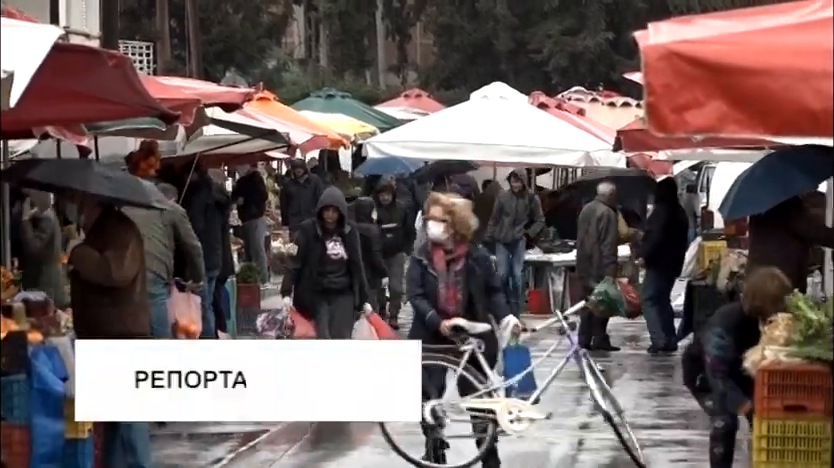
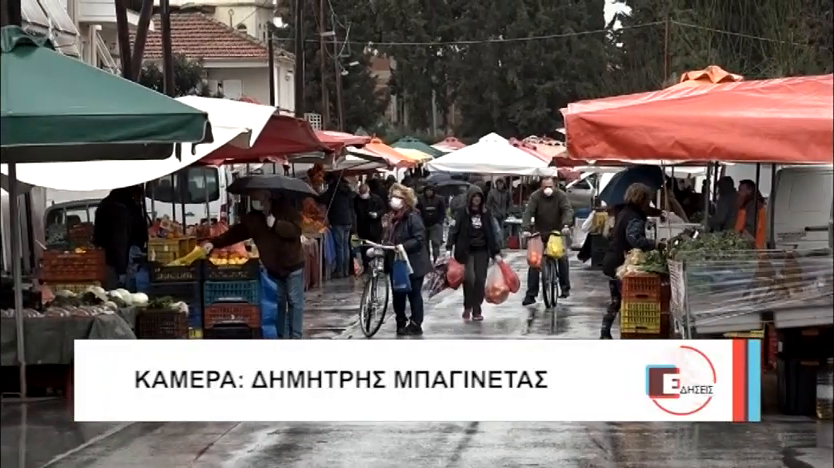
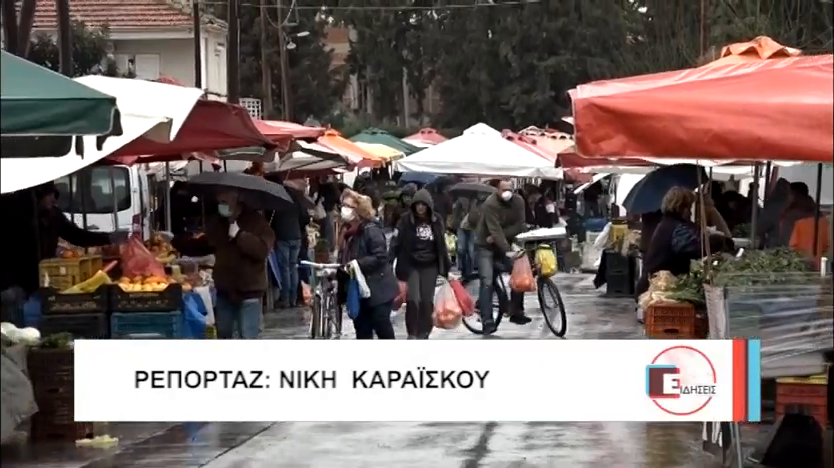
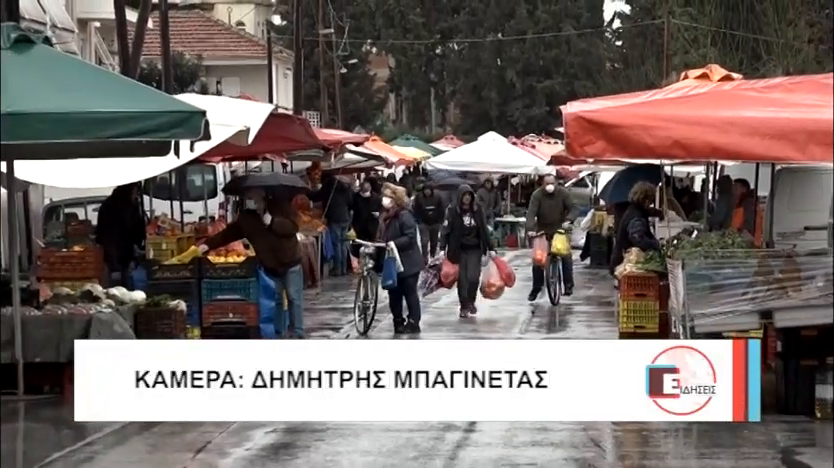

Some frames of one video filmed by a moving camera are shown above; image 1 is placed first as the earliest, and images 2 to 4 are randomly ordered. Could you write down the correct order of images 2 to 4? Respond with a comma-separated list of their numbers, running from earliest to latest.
3, 4, 2
